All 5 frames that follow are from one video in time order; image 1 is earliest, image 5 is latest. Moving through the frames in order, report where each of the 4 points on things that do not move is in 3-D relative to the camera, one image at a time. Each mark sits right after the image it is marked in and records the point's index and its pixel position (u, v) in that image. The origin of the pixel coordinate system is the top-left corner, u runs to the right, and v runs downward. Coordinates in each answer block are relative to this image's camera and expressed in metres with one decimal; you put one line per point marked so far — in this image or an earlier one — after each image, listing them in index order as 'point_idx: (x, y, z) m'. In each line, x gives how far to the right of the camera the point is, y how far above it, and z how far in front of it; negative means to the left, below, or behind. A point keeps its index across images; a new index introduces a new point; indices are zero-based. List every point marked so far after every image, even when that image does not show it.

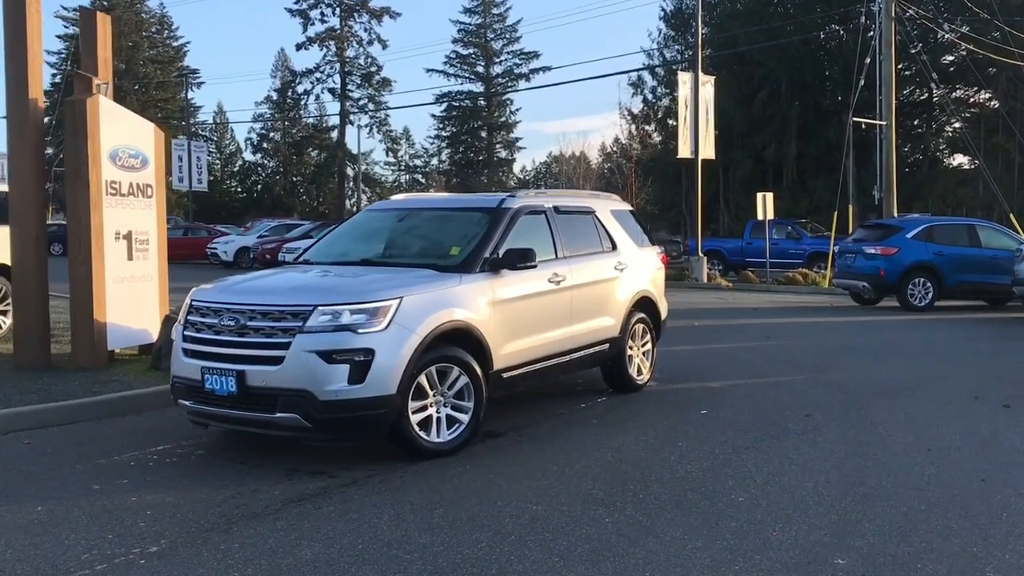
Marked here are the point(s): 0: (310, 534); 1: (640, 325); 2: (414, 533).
0: (-1.1, -1.3, +5.1) m
1: (+1.2, -0.4, +9.5) m
2: (-0.5, -1.3, +5.2) m
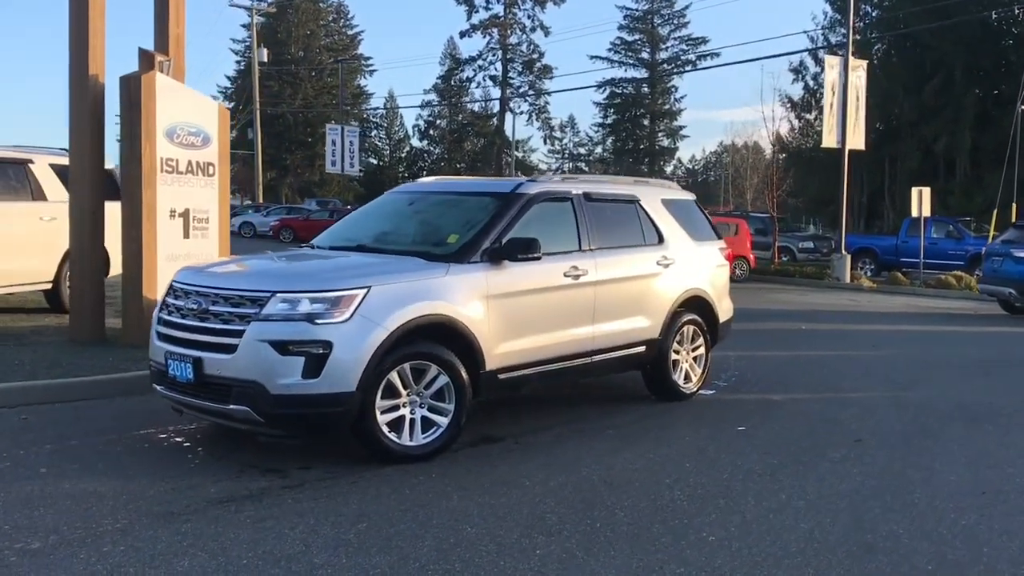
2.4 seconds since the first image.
0: (-1.5, -1.2, +4.7) m
1: (+1.6, -0.3, +8.6) m
2: (-0.9, -1.2, +4.7) m
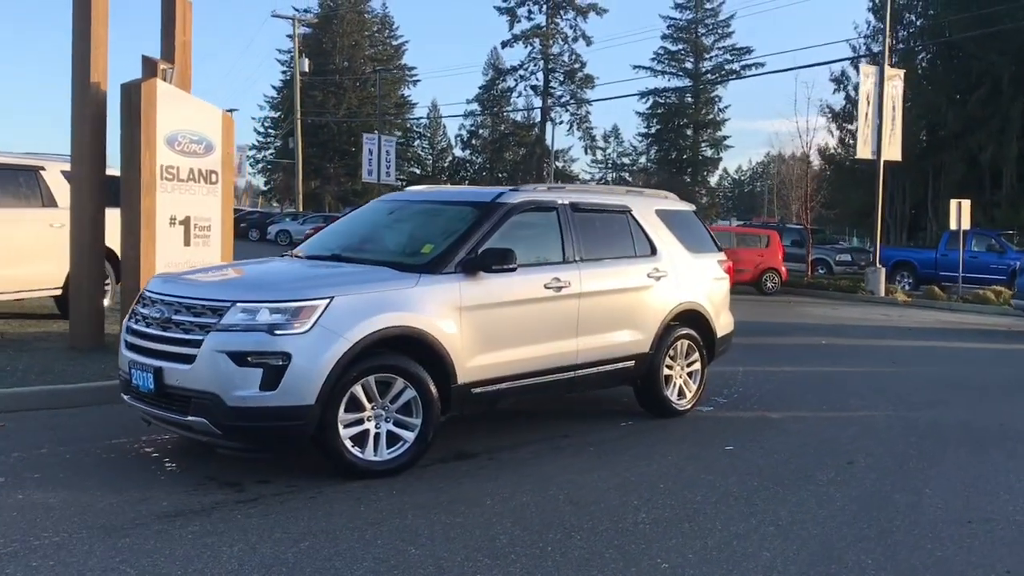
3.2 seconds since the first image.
0: (-1.7, -1.3, +4.6) m
1: (+1.5, -0.5, +8.3) m
2: (-1.2, -1.3, +4.5) m
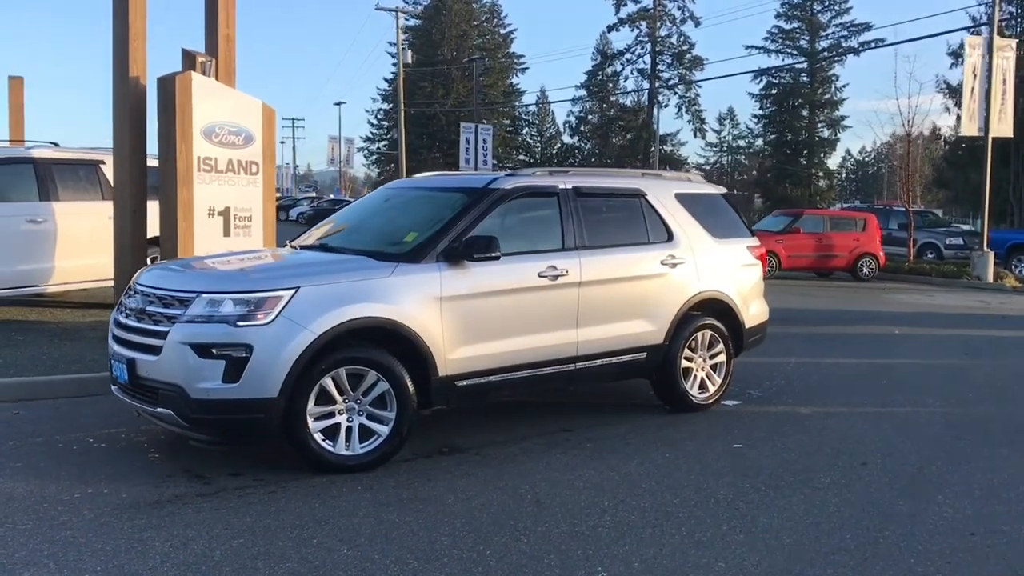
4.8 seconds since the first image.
0: (-2.1, -1.2, +4.6) m
1: (+1.6, -0.4, +7.9) m
2: (-1.5, -1.2, +4.4) m
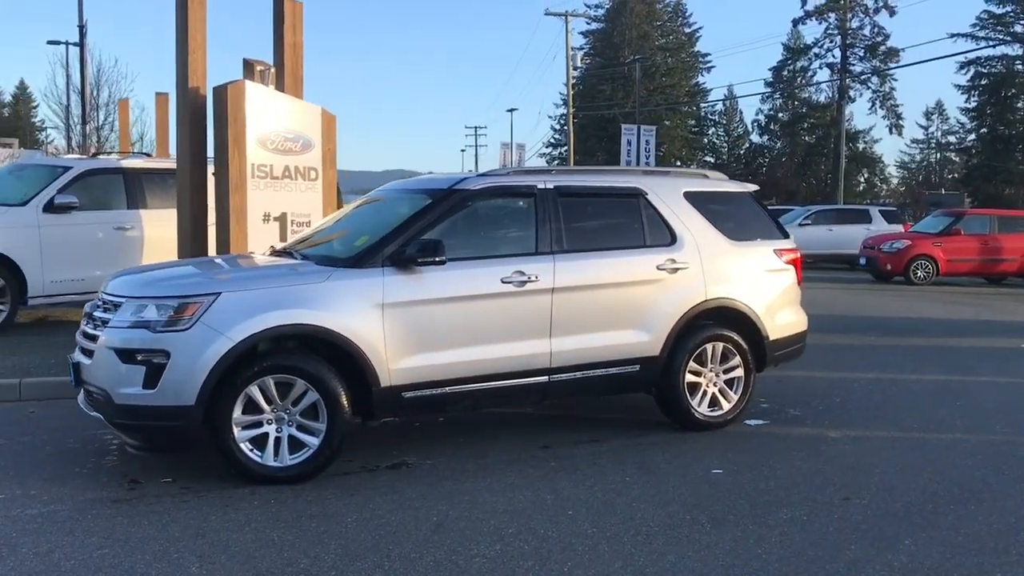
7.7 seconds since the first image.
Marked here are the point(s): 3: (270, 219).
0: (-2.7, -1.2, +4.6) m
1: (+1.5, -0.4, +7.2) m
2: (-2.2, -1.3, +4.4) m
3: (-2.6, +0.8, +10.6) m
